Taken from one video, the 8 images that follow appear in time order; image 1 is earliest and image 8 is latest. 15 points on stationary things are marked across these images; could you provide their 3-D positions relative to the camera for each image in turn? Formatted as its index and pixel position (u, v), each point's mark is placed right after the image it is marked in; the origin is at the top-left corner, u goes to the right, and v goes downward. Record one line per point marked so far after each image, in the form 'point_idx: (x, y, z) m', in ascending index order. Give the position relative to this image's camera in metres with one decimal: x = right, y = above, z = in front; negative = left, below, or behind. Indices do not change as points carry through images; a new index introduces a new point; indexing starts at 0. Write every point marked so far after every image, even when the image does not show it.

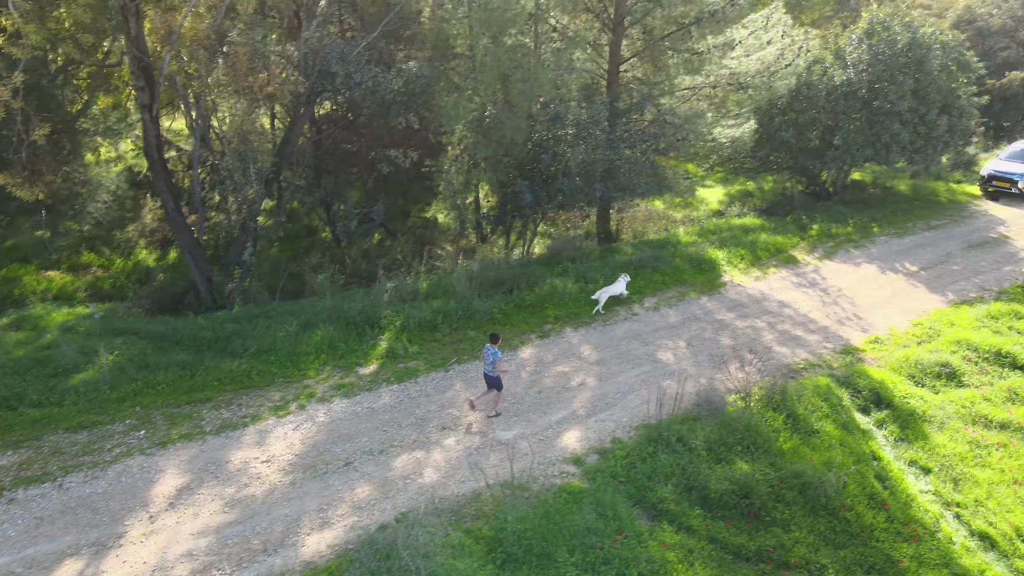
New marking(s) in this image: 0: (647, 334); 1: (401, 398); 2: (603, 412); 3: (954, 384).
0: (+1.7, -0.6, +9.6) m
1: (-1.2, -1.1, +7.6) m
2: (+0.9, -1.3, +7.6) m
3: (+5.2, -1.1, +8.7) m
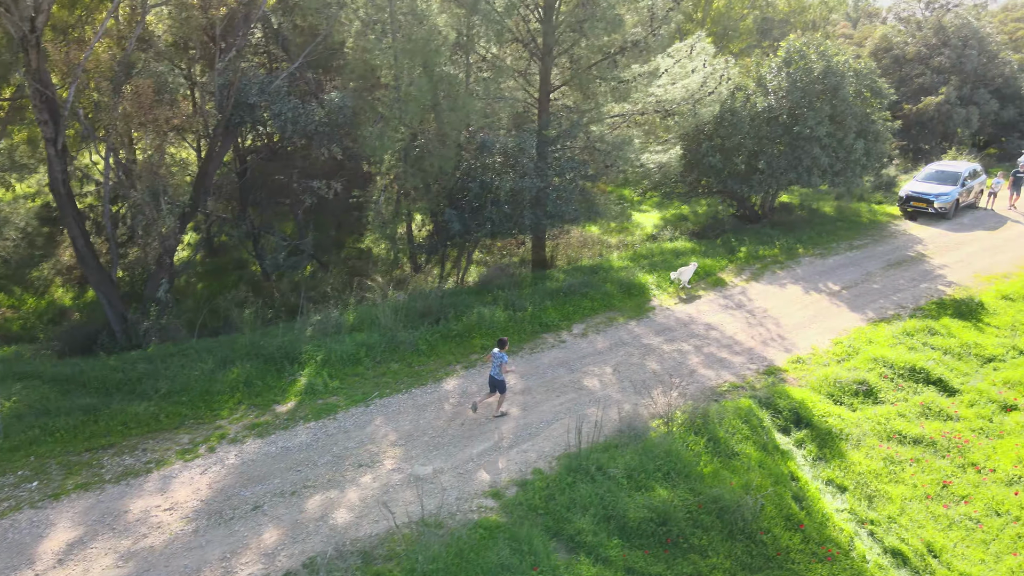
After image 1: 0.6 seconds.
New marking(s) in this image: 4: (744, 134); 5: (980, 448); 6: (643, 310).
0: (+0.8, -1.0, +9.6) m
1: (-2.0, -1.5, +7.4) m
2: (+0.1, -1.6, +7.5) m
3: (+4.3, -1.4, +8.9) m
4: (+5.1, +3.4, +16.2) m
5: (+5.0, -1.7, +7.9) m
6: (+2.0, -0.3, +11.6) m
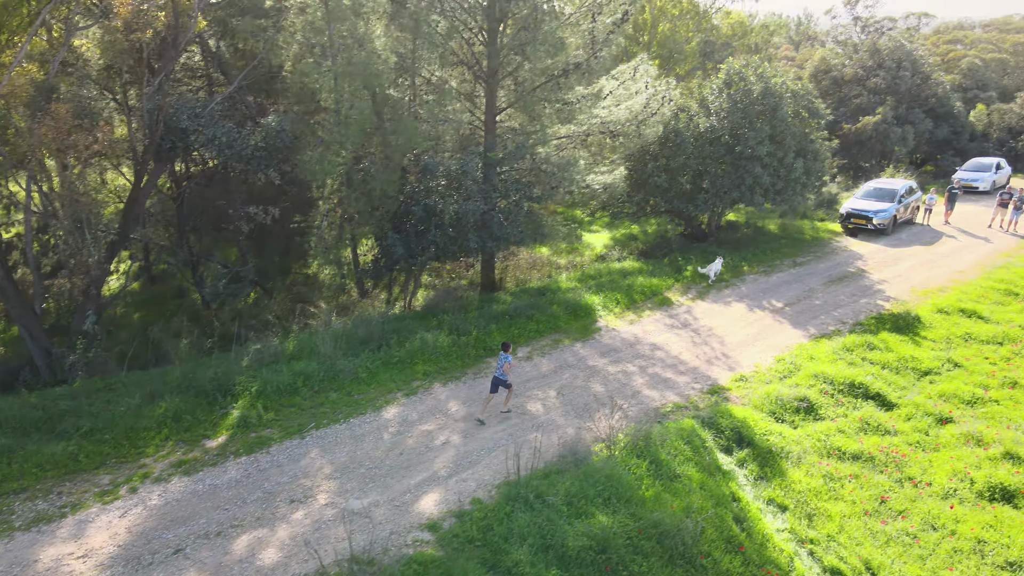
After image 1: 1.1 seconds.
0: (+0.1, -1.3, +9.5) m
1: (-2.5, -1.8, +7.1) m
2: (-0.5, -1.8, +7.4) m
3: (+3.6, -1.6, +9.0) m
4: (+3.9, +3.0, +16.5) m
5: (+4.4, -1.9, +8.0) m
6: (+1.2, -0.7, +11.6) m
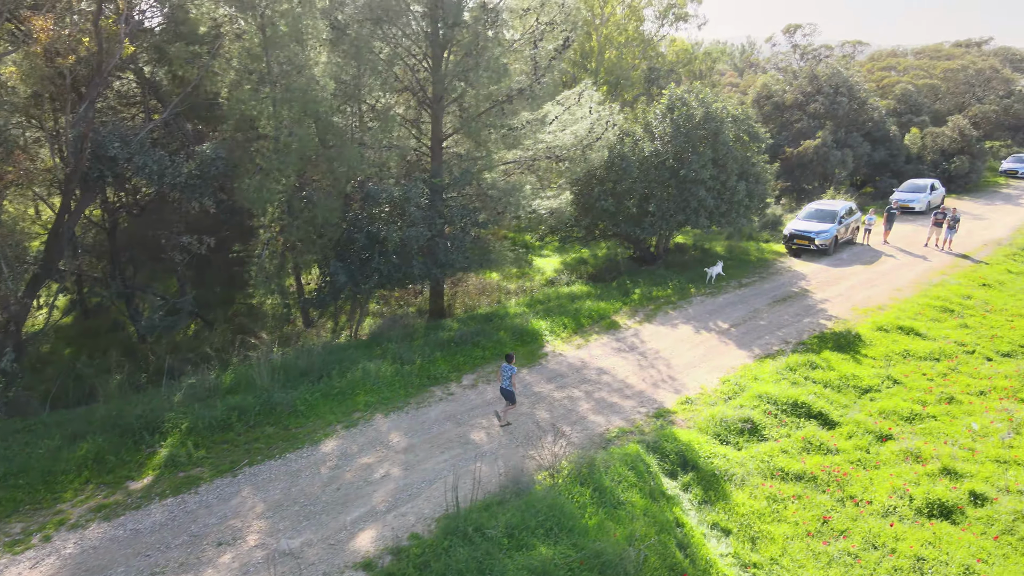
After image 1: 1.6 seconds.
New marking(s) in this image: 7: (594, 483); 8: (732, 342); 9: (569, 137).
0: (-0.6, -1.6, +9.3) m
1: (-3.1, -2.1, +6.8) m
2: (-1.0, -2.1, +7.1) m
3: (+3.0, -1.8, +9.0) m
4: (+2.7, +2.5, +16.6) m
5: (+3.8, -2.1, +8.1) m
6: (+0.4, -1.1, +11.5) m
7: (+0.8, -2.0, +7.5) m
8: (+3.7, -0.9, +12.5) m
9: (+1.2, +3.2, +15.9) m
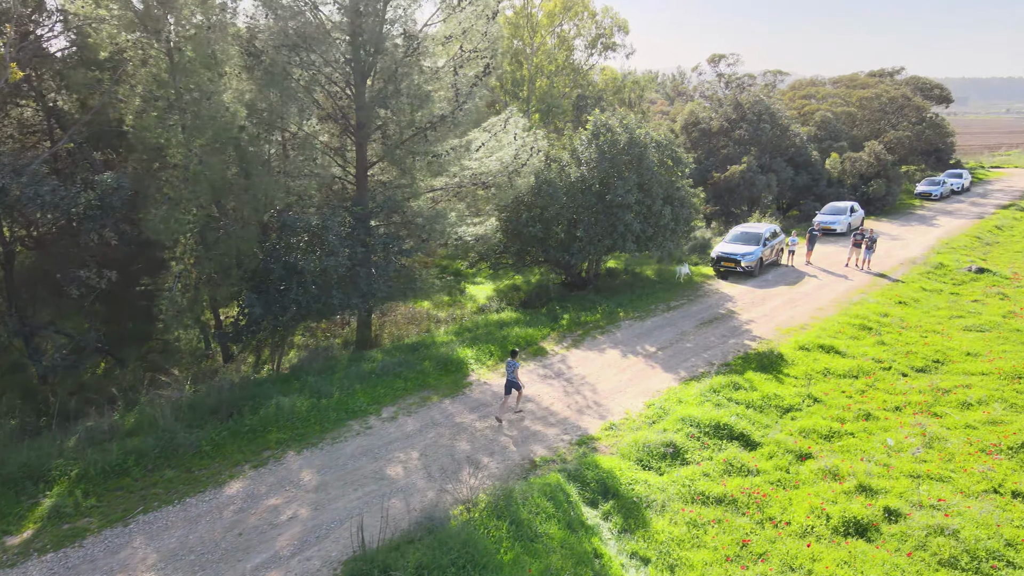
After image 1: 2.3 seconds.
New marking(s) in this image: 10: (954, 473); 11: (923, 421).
0: (-1.6, -1.9, +8.9) m
1: (-3.9, -2.4, +6.3) m
2: (-1.8, -2.4, +6.8) m
3: (+2.0, -2.1, +8.9) m
4: (+1.1, +1.9, +16.6) m
5: (+2.9, -2.3, +8.1) m
6: (-0.8, -1.5, +11.2) m
7: (0.0, -2.2, +7.3) m
8: (+2.5, -1.3, +12.5) m
9: (-0.4, +2.7, +15.9) m
10: (+5.2, -2.2, +8.8) m
11: (+5.8, -1.9, +10.4) m
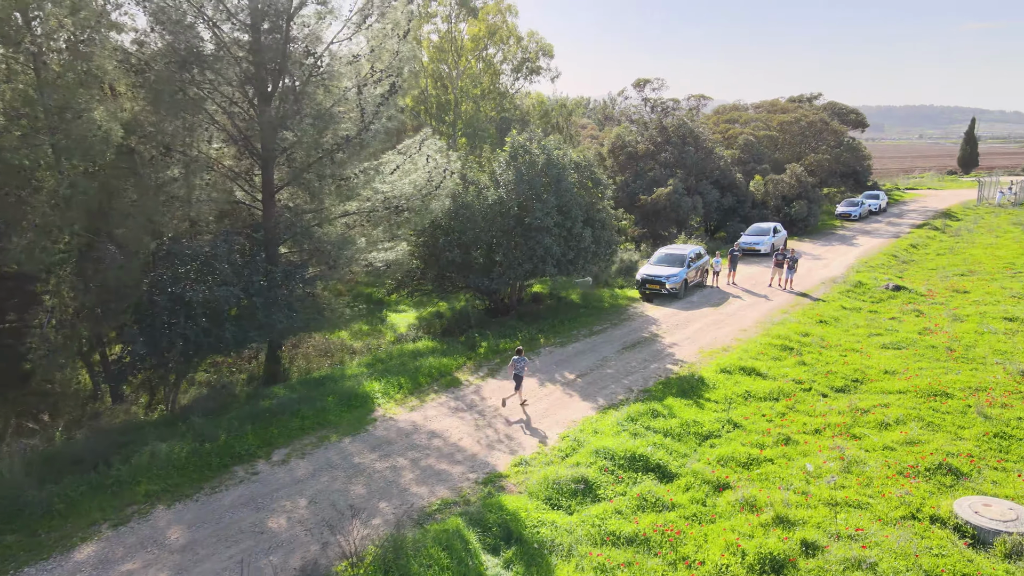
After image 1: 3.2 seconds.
0: (-2.7, -2.3, +8.1) m
1: (-4.8, -2.7, +5.2) m
2: (-2.8, -2.7, +5.9) m
3: (+0.9, -2.4, +8.4) m
4: (-0.7, +1.3, +16.1) m
5: (+1.8, -2.5, +7.5) m
6: (-2.1, -1.9, +10.4) m
7: (-1.0, -2.5, +6.6) m
8: (+1.0, -1.7, +12.0) m
9: (-2.1, +2.1, +15.3) m
10: (+4.1, -2.4, +8.4) m
11: (+4.5, -2.1, +10.1) m
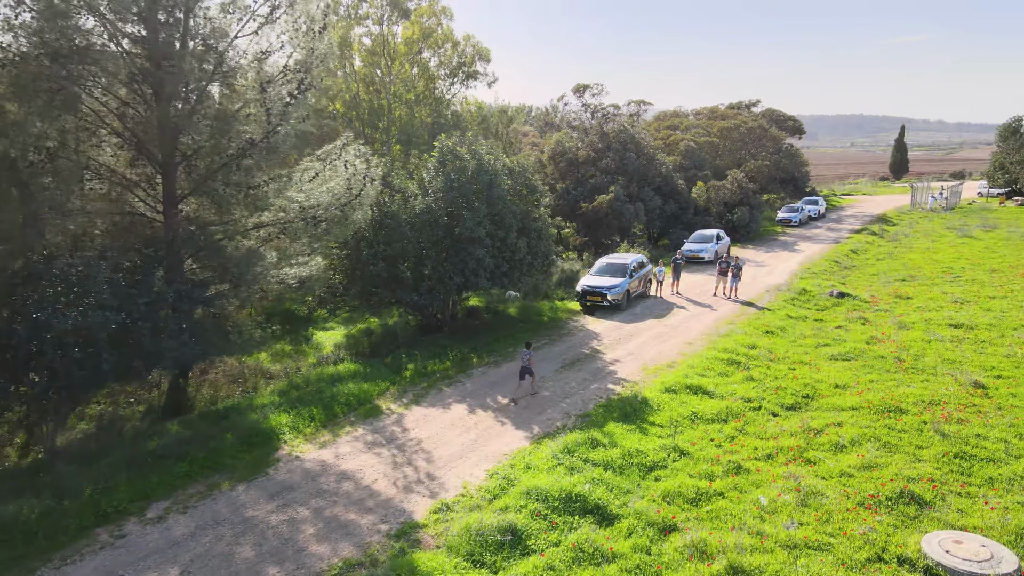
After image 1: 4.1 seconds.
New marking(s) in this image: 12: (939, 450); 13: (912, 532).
0: (-3.5, -2.6, +6.7) m
1: (-5.3, -2.9, +3.7) m
2: (-3.4, -2.9, +4.5) m
3: (+0.1, -2.6, +7.3) m
4: (-2.2, +1.0, +14.9) m
5: (+1.1, -2.7, +6.5) m
6: (-3.1, -2.2, +9.1) m
7: (-1.7, -2.7, +5.3) m
8: (0.0, -2.0, +10.9) m
9: (-3.5, +1.7, +14.0) m
10: (+3.3, -2.5, +7.5) m
11: (+3.6, -2.3, +9.2) m
12: (+5.7, -2.2, +9.9) m
13: (+4.2, -2.5, +7.7) m
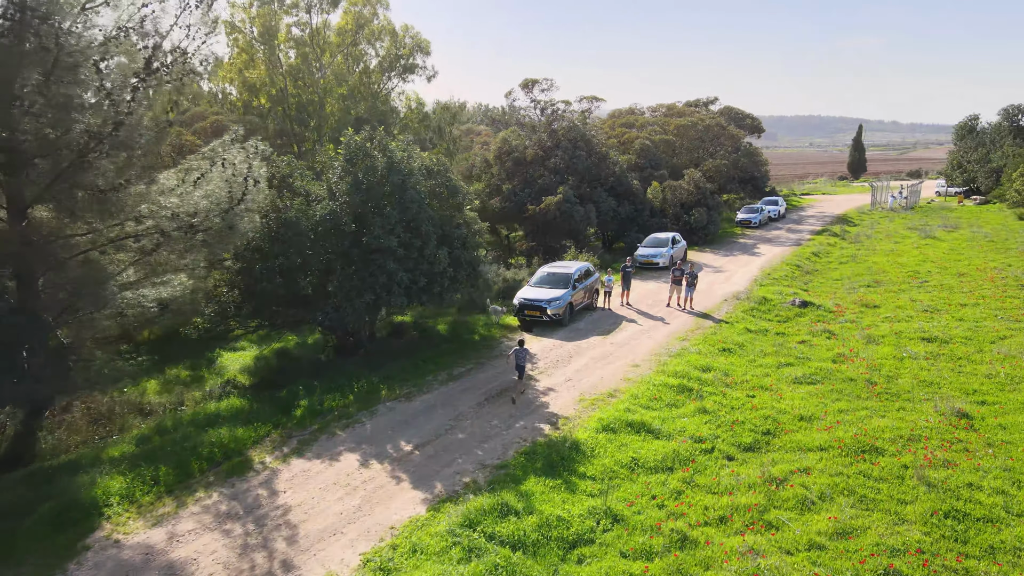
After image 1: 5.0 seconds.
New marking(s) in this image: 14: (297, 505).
0: (-4.5, -2.9, +4.5) m
1: (-6.2, -3.3, +1.5) m
2: (-4.3, -3.2, +2.3) m
3: (-1.0, -2.9, +5.2) m
4: (-3.6, +0.7, +12.8) m
5: (+0.1, -3.0, +4.5) m
6: (-4.2, -2.5, +6.9) m
7: (-2.6, -3.0, +3.2) m
8: (-1.2, -2.3, +8.8) m
9: (-4.9, +1.4, +11.8) m
10: (+2.2, -2.8, +5.7) m
11: (+2.4, -2.5, +7.4) m
12: (+4.5, -2.4, +8.1) m
13: (+3.1, -2.8, +5.9) m
14: (-2.3, -2.4, +8.1) m
